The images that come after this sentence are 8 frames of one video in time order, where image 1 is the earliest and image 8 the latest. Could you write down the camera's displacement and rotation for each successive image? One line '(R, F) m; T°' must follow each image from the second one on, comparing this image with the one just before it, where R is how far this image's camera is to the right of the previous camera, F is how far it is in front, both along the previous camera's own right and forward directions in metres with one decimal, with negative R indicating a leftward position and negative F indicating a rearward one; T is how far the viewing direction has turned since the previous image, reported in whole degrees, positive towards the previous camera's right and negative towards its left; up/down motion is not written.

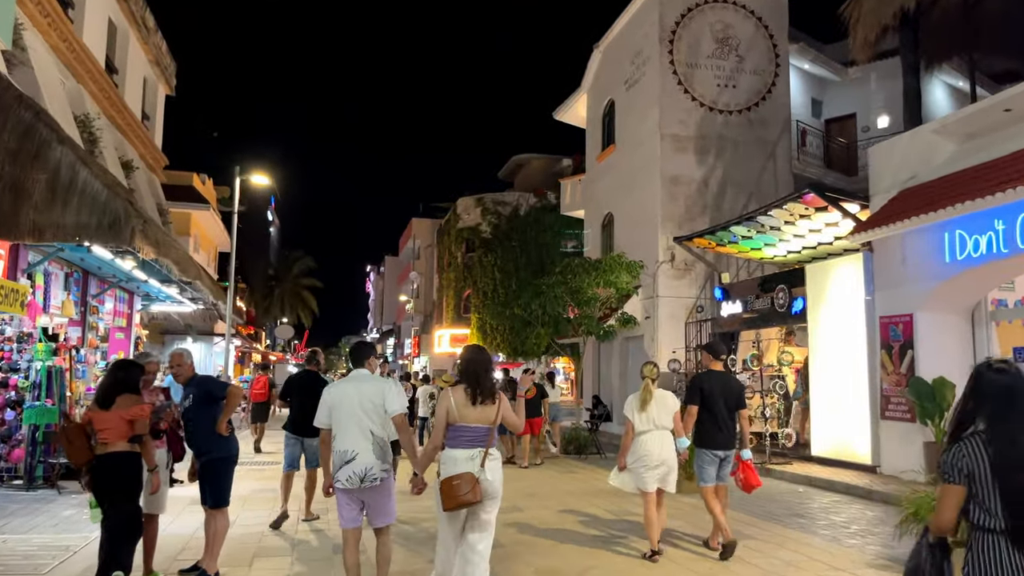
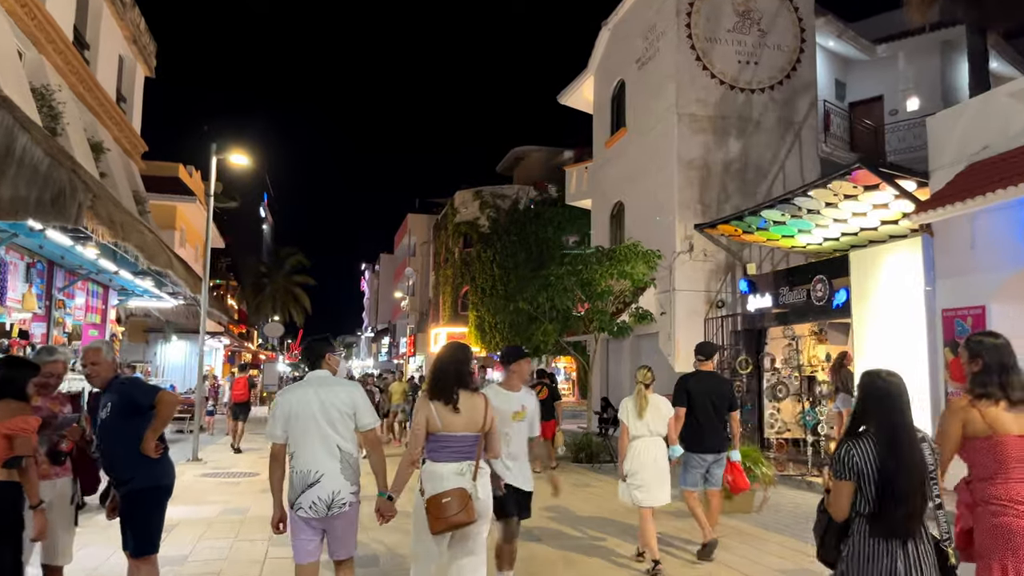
(-0.2, +1.5) m; 0°
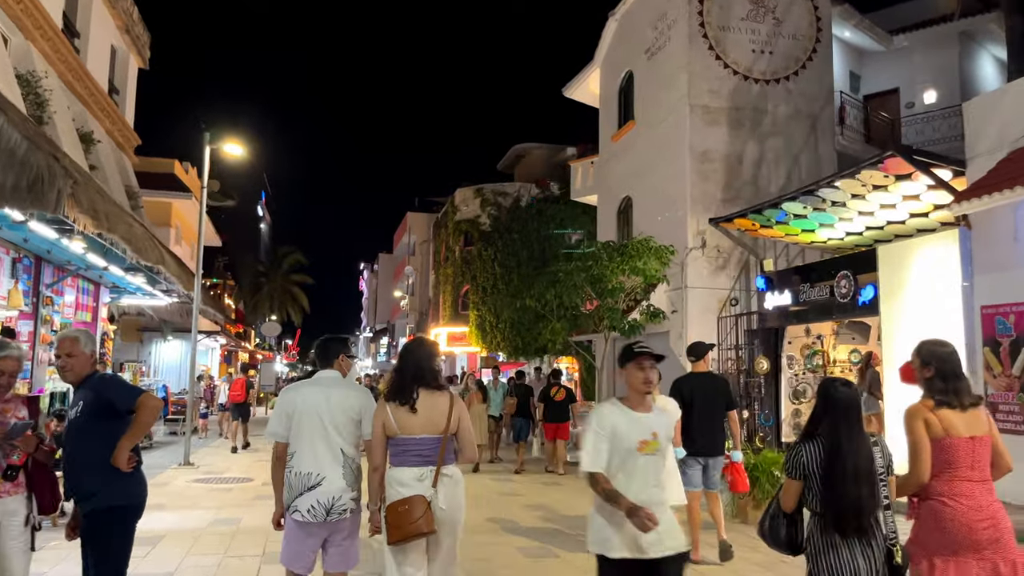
(-0.2, +0.6) m; 0°
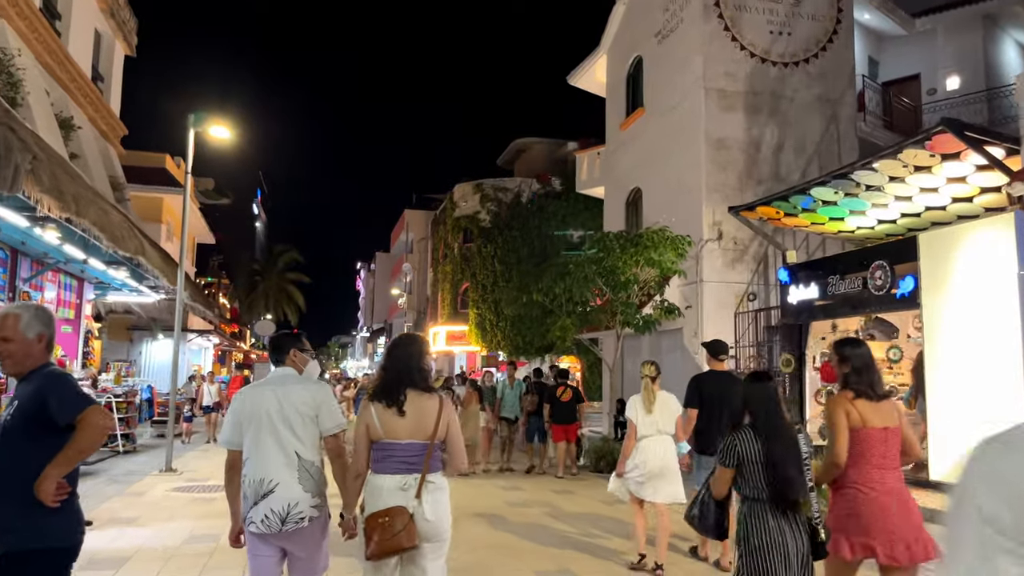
(-0.2, +0.9) m; 0°
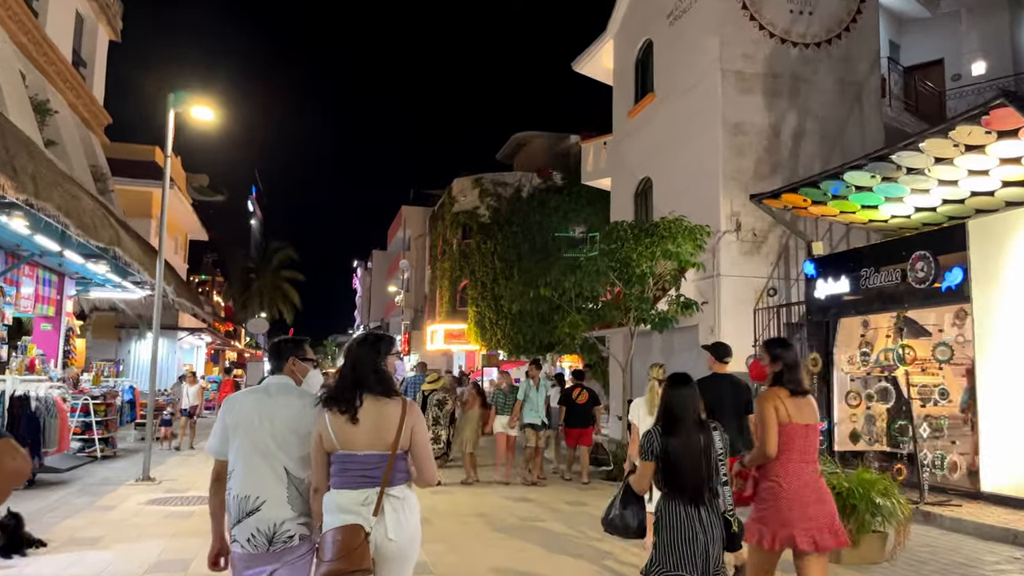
(-0.1, +0.9) m; 0°
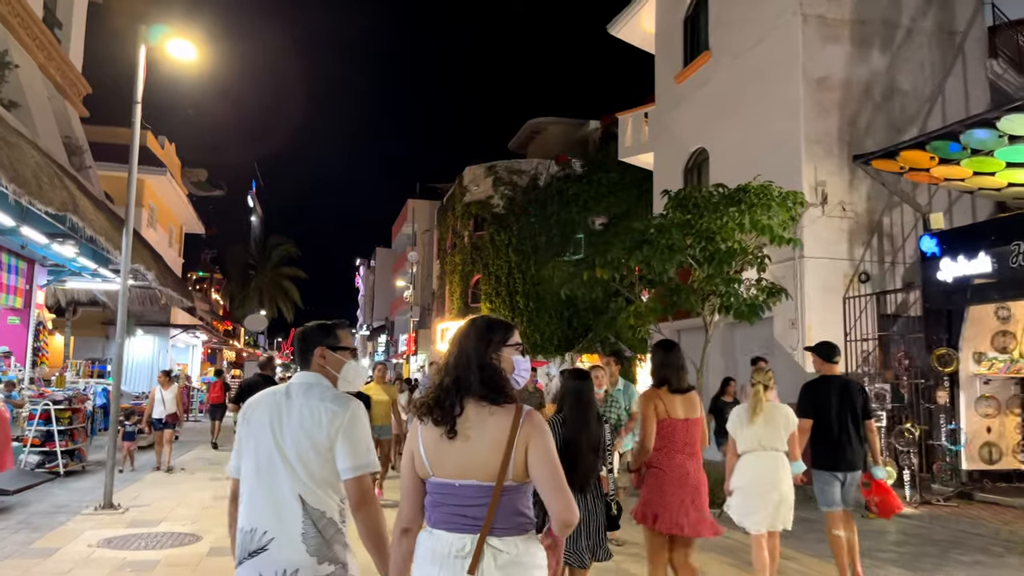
(-0.6, +2.3) m; 0°
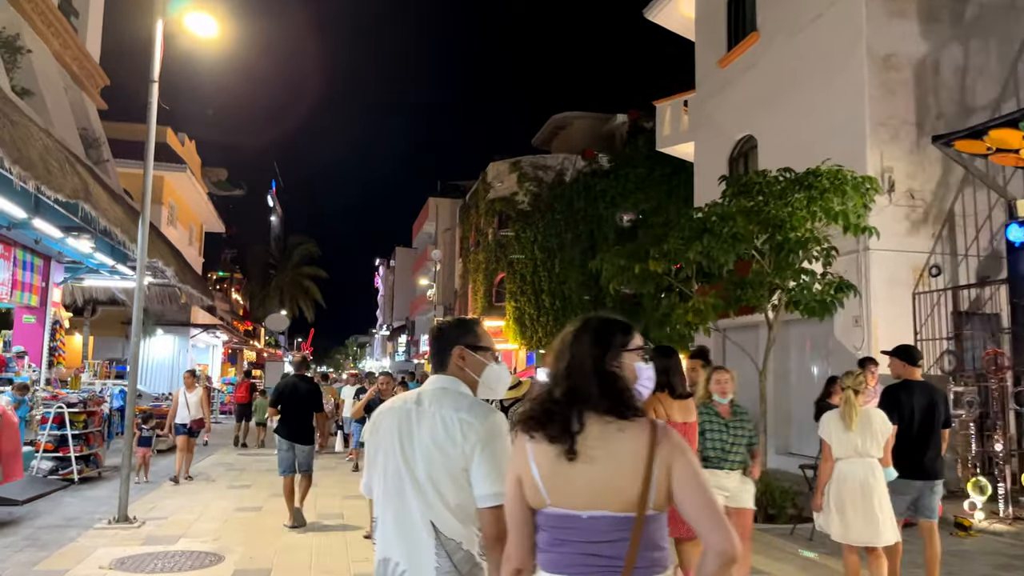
(-0.3, +0.8) m; -1°
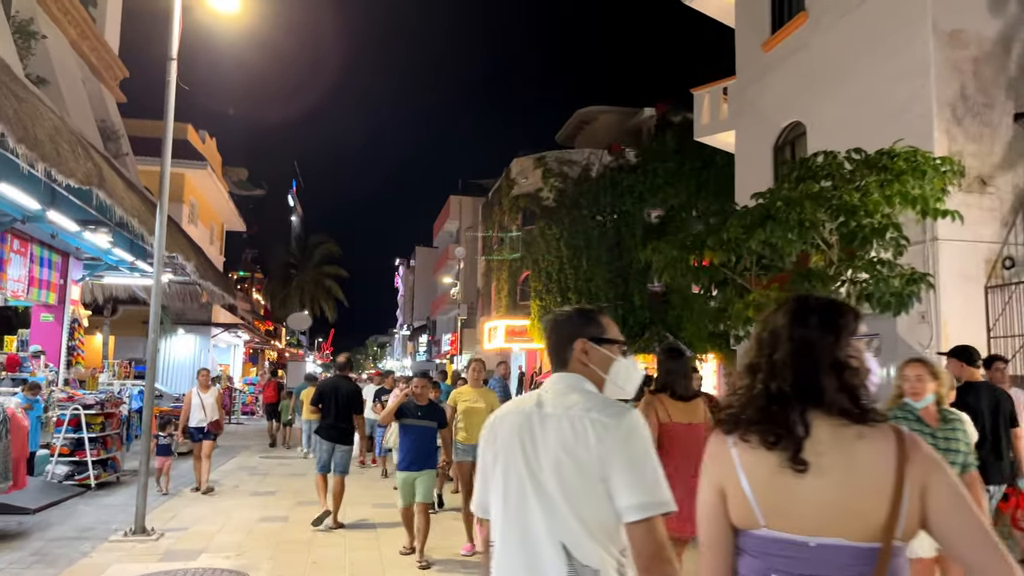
(-0.3, +0.7) m; -1°
